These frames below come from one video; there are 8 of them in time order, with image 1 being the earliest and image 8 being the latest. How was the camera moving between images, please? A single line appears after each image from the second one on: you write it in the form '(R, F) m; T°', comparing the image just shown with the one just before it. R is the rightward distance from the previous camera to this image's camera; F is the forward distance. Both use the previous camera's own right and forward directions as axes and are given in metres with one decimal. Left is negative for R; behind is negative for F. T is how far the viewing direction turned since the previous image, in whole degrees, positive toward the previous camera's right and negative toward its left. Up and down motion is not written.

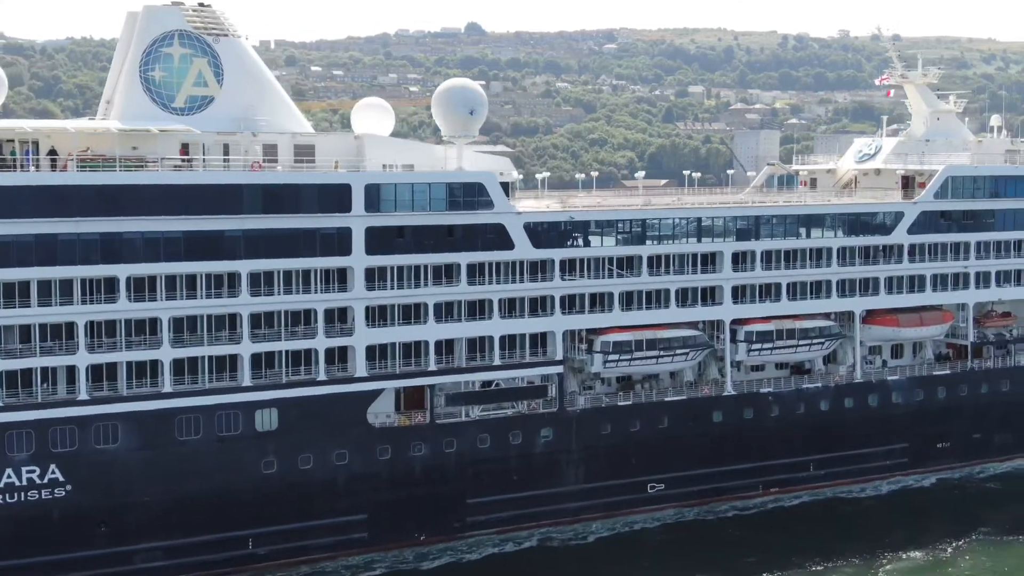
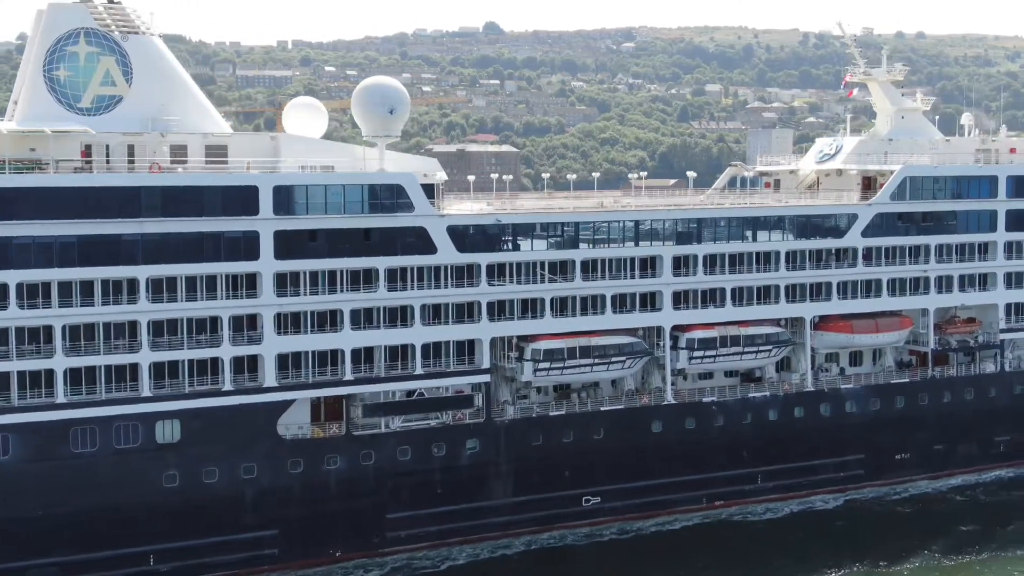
(+2.1, +1.1) m; -1°
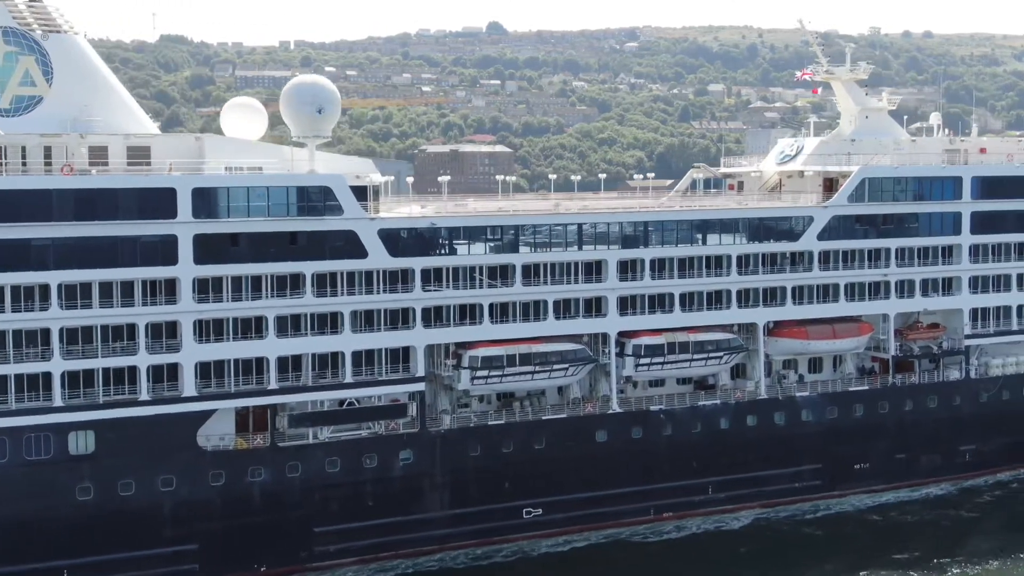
(+1.5, +0.9) m; -1°
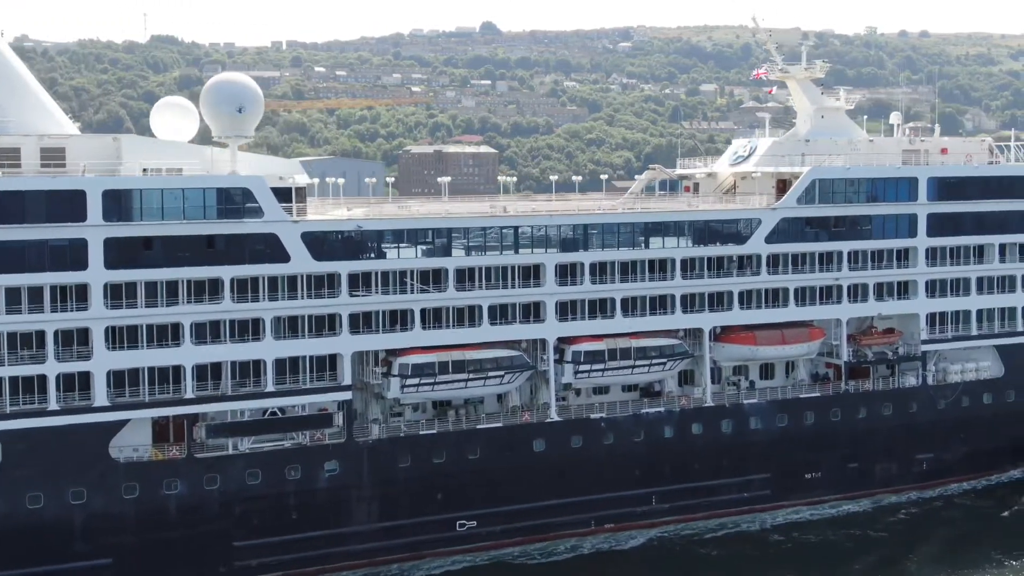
(+1.3, +0.9) m; 0°
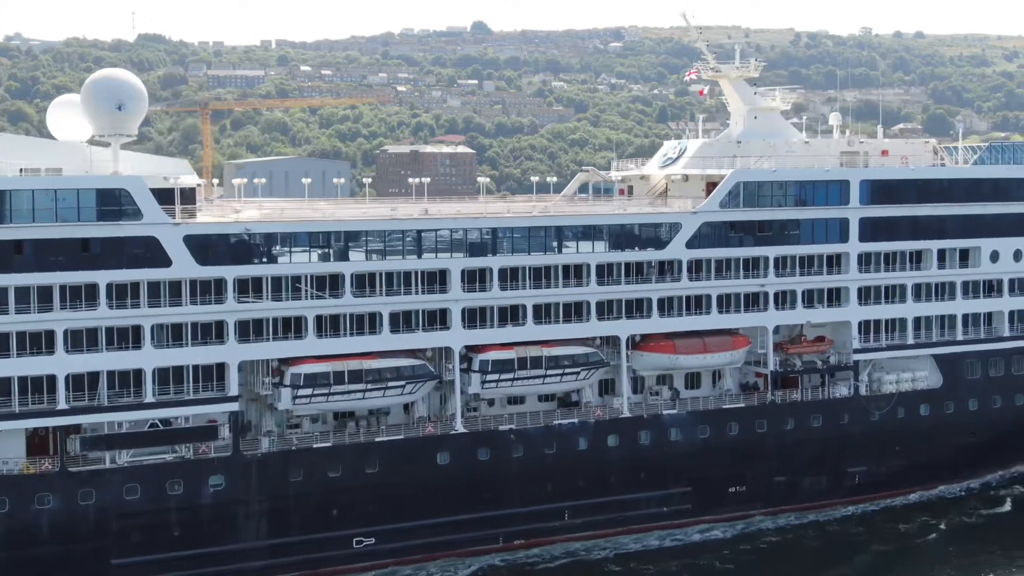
(+1.9, +1.1) m; 0°
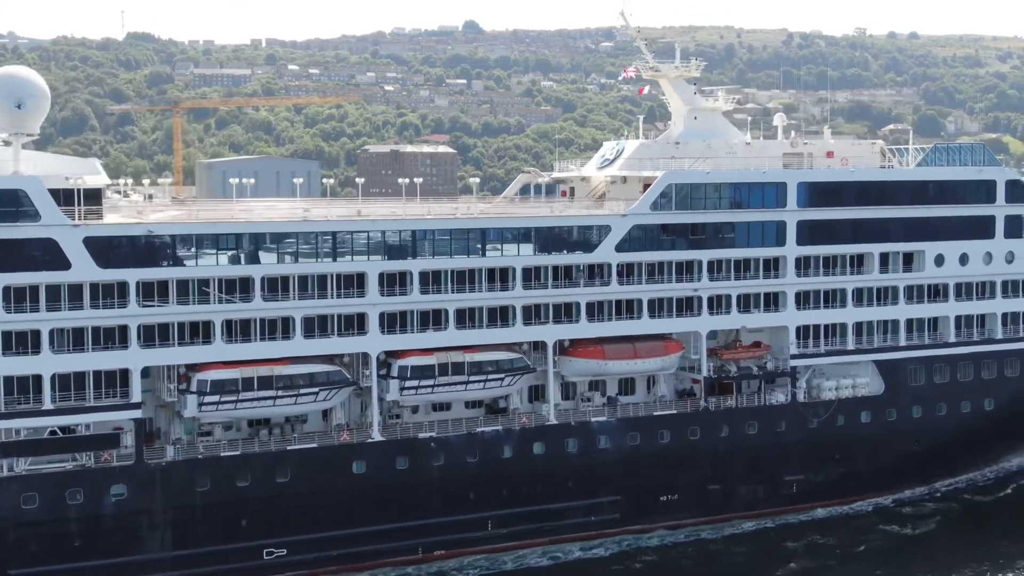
(+1.5, +0.7) m; 0°
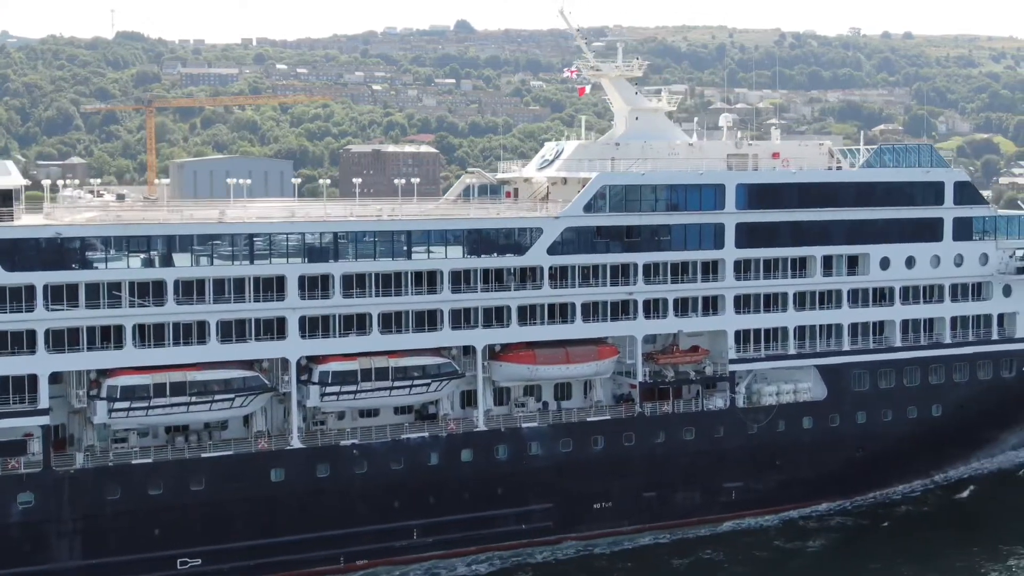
(+1.4, +0.5) m; 0°
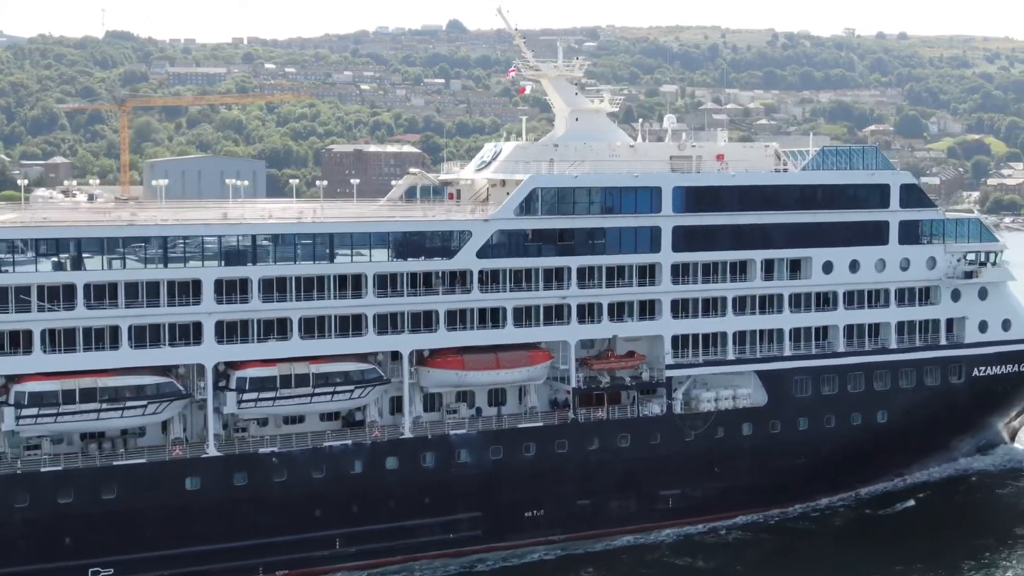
(+1.4, +0.5) m; 0°
